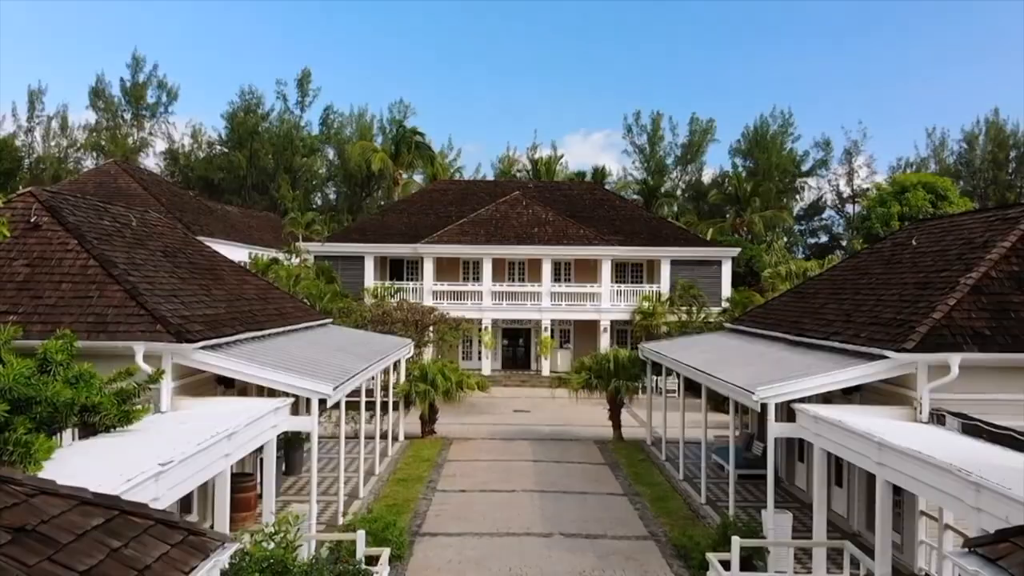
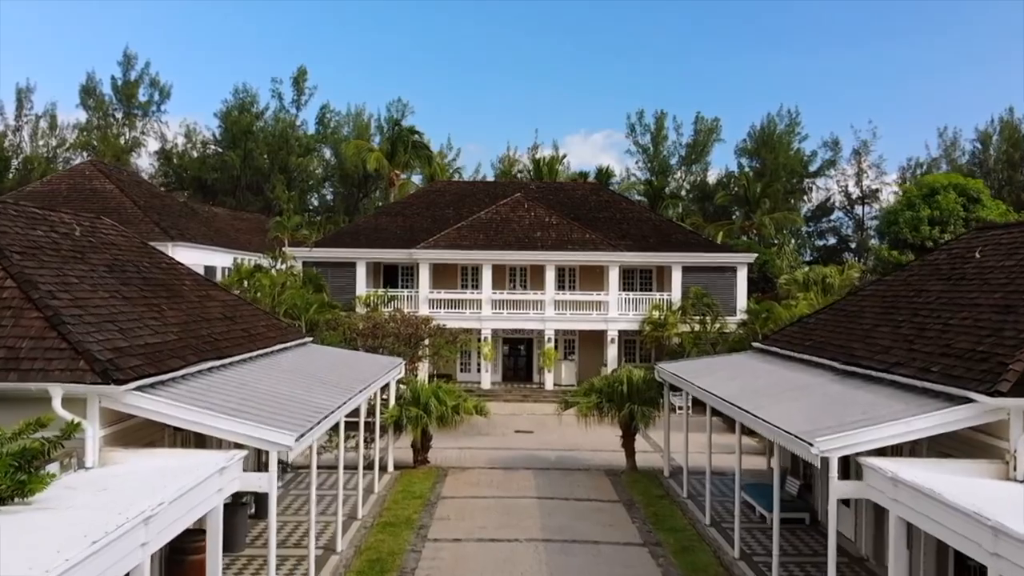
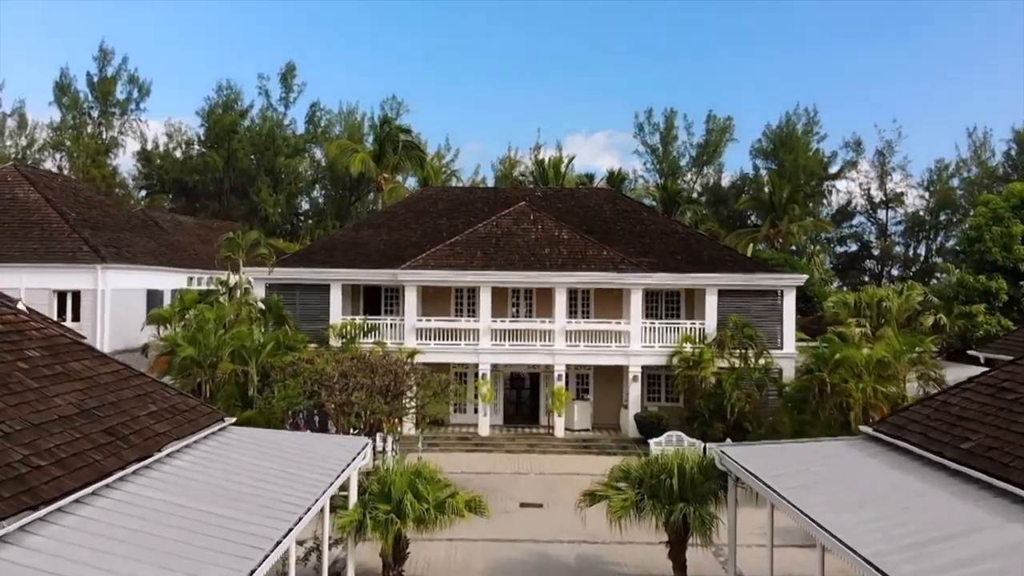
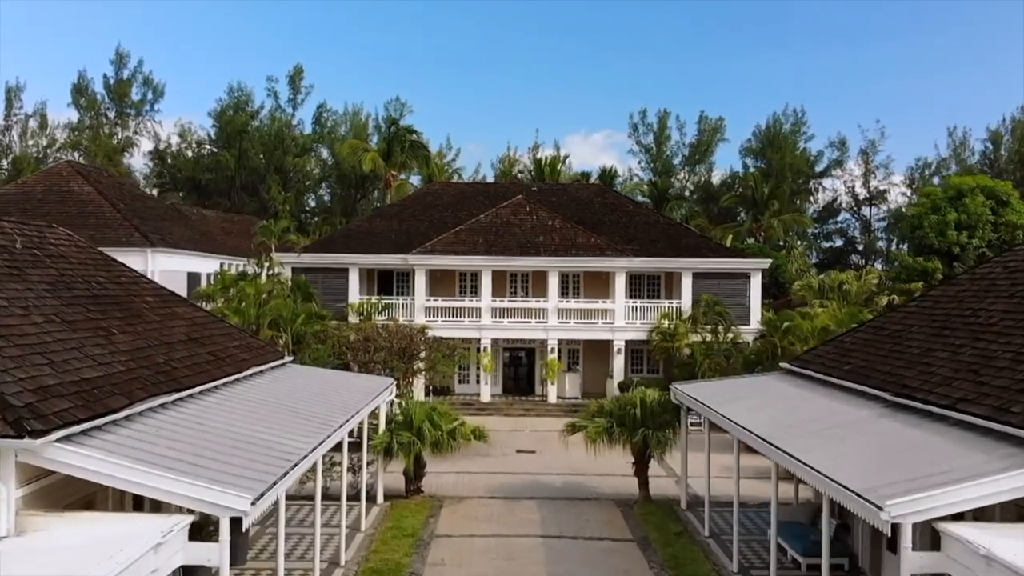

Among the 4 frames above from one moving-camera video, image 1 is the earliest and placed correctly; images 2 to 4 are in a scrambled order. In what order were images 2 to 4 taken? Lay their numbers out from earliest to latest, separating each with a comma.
2, 4, 3
